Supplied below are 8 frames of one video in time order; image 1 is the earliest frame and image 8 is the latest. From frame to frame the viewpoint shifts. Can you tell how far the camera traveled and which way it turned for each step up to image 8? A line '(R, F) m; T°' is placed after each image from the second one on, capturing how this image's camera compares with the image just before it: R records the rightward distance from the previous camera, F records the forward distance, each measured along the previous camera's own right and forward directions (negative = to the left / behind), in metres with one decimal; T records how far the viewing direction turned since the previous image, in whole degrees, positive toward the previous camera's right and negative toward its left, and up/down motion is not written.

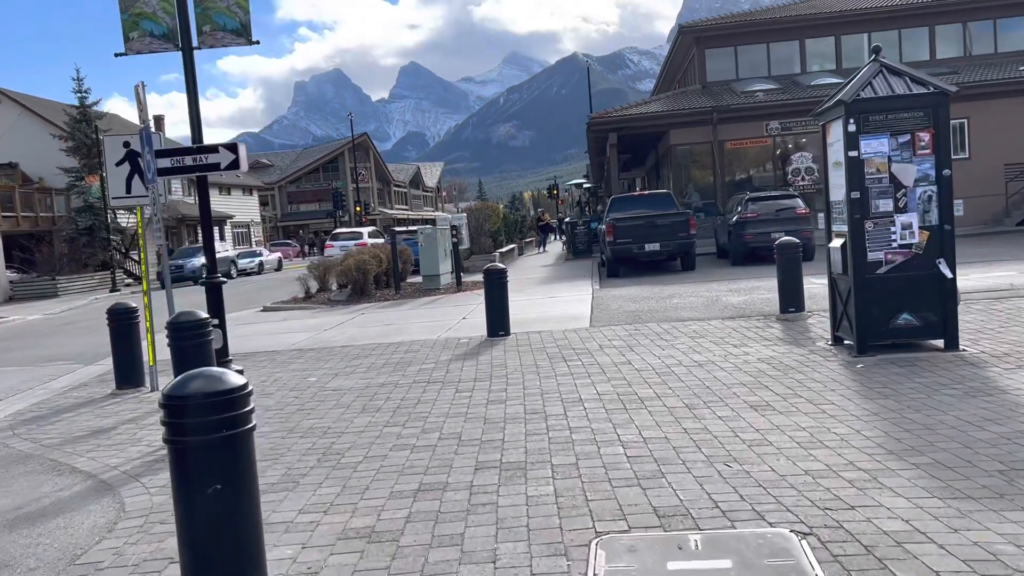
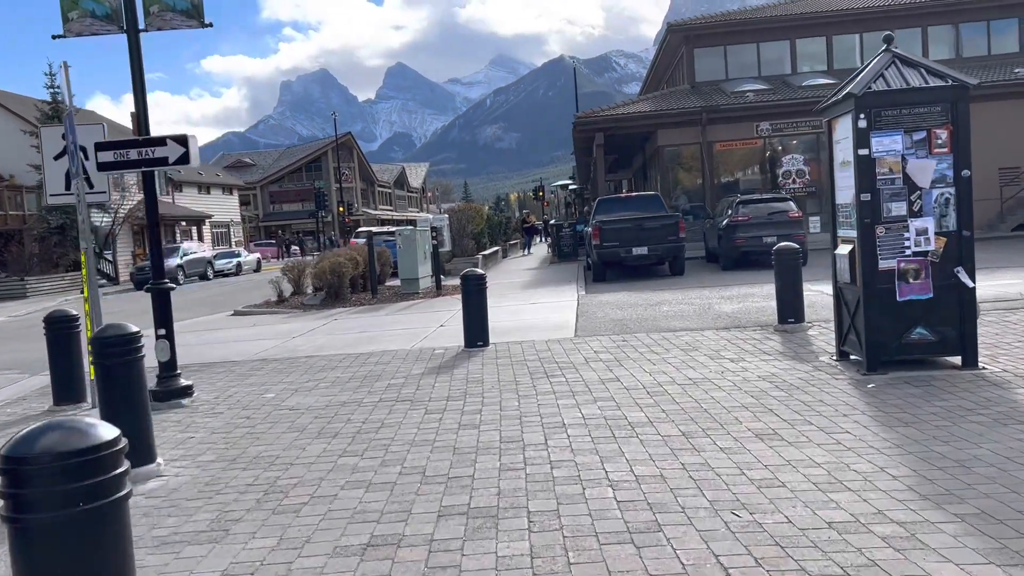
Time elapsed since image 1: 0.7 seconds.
(+0.1, +0.8) m; +1°
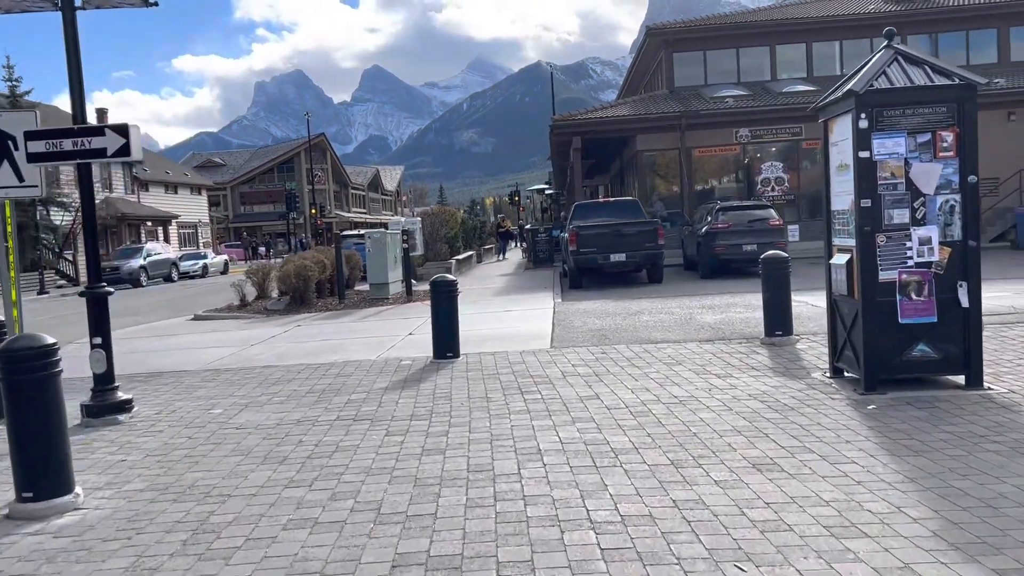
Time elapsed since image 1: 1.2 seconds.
(0.0, +0.6) m; +2°
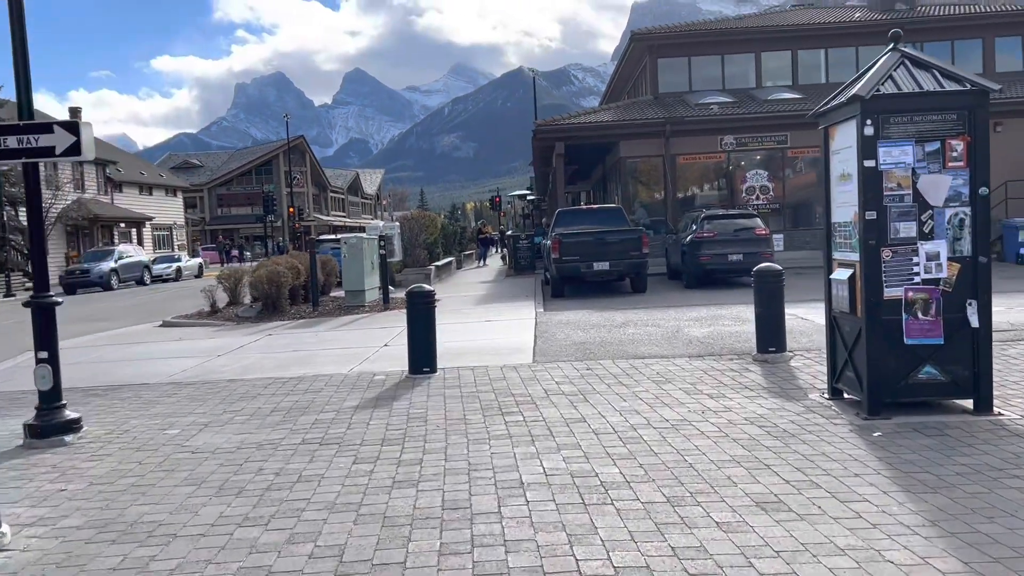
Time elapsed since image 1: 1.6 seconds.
(0.0, +0.5) m; +1°
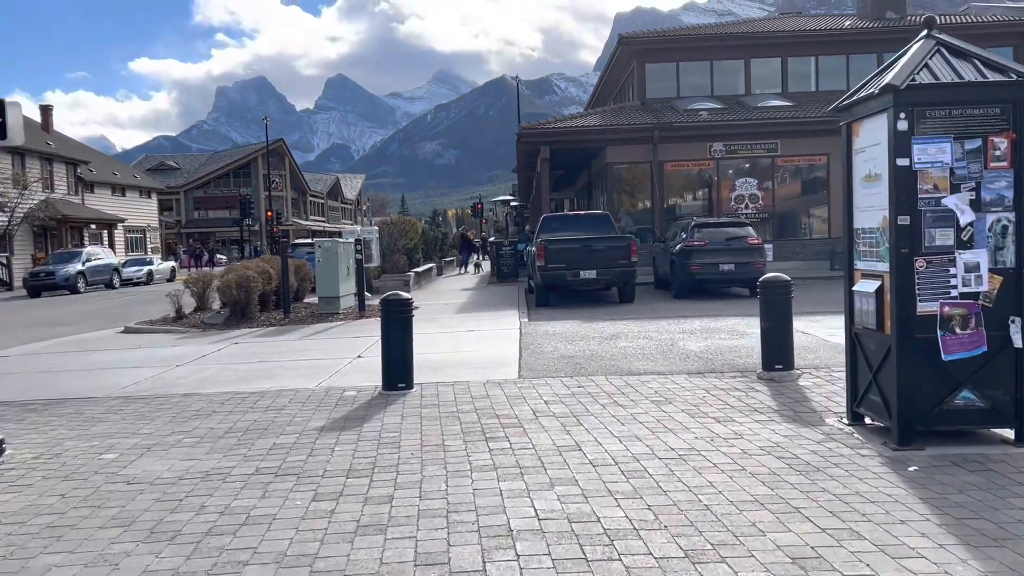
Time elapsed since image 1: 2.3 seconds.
(0.0, +0.8) m; +1°
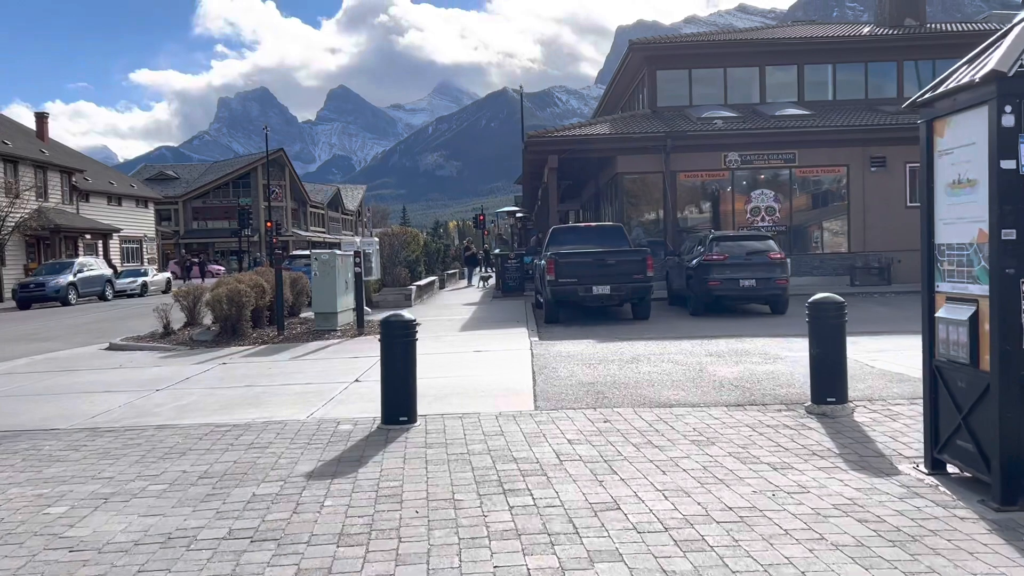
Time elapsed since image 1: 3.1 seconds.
(-0.1, +0.9) m; 0°
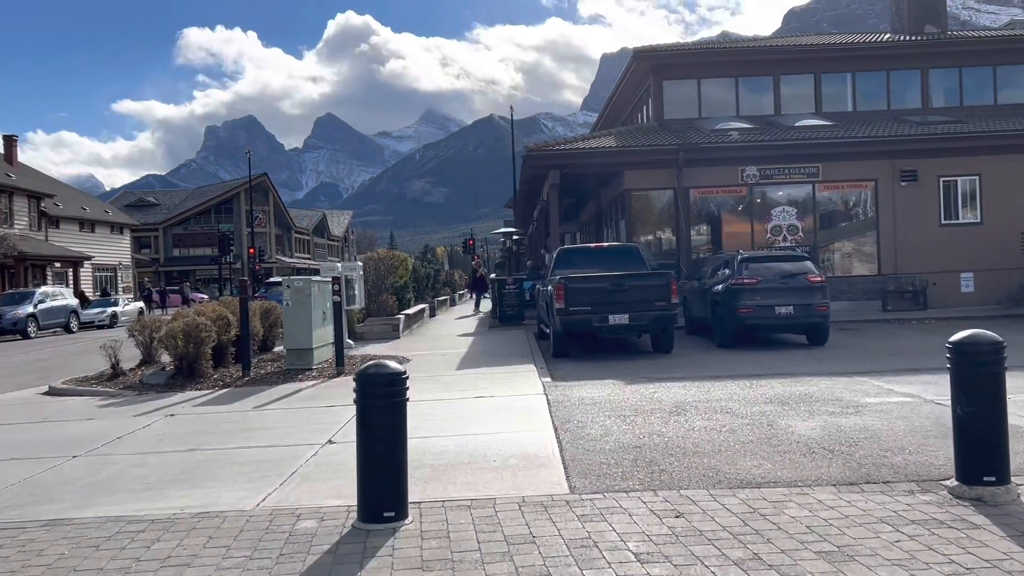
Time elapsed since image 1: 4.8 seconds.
(-0.3, +2.1) m; +1°
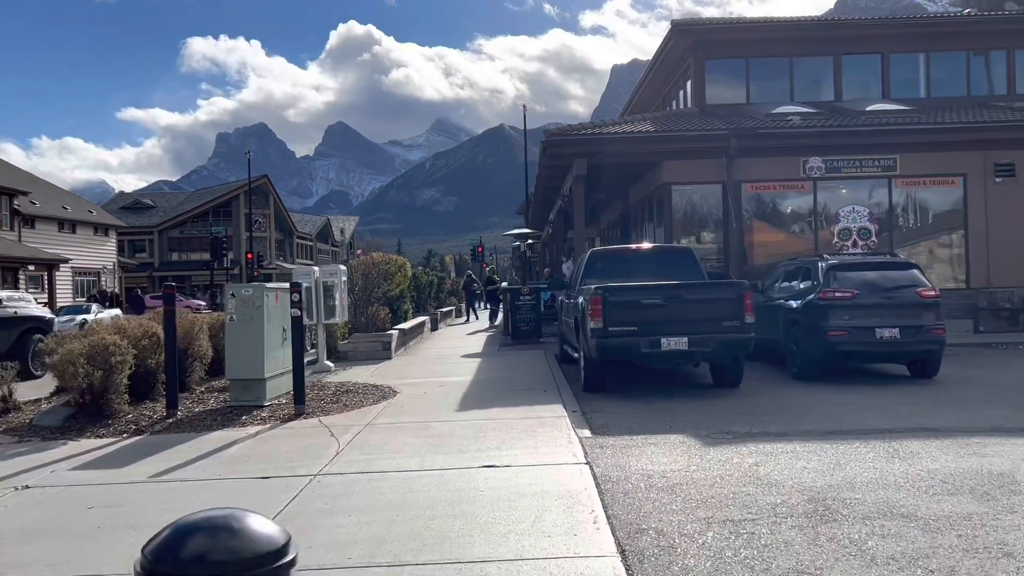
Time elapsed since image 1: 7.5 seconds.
(-0.2, +3.3) m; -1°
